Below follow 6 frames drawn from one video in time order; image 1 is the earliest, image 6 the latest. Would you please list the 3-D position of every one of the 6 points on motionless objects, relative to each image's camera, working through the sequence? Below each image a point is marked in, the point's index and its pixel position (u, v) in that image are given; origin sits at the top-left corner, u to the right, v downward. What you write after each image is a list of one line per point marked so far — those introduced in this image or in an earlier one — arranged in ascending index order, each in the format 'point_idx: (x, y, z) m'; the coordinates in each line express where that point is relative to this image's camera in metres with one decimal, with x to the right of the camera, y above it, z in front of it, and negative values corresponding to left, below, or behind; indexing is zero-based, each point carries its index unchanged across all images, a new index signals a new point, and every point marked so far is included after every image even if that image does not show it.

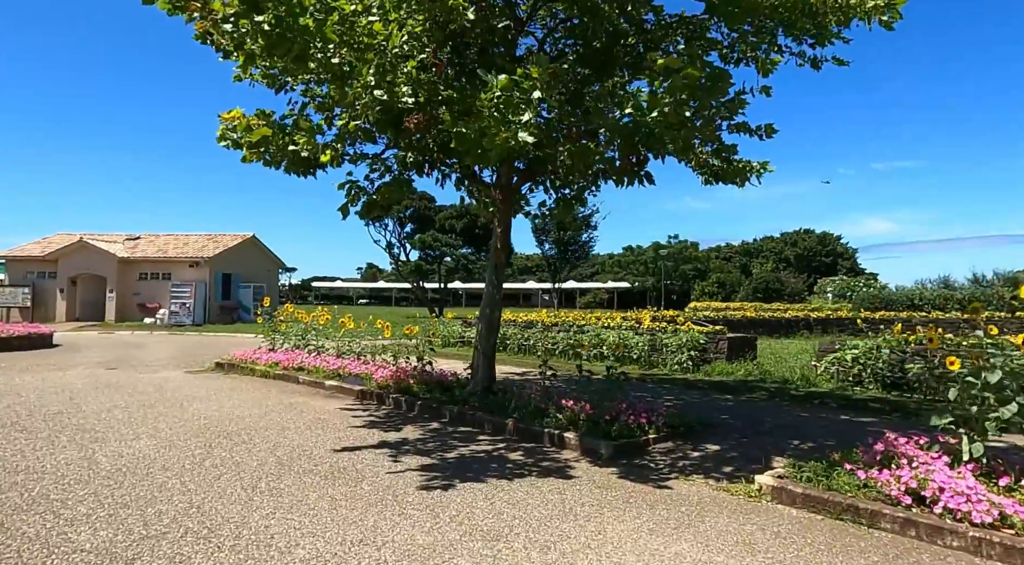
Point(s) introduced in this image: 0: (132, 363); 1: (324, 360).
0: (-8.9, -1.9, +15.1) m
1: (-3.3, -1.4, +11.4) m
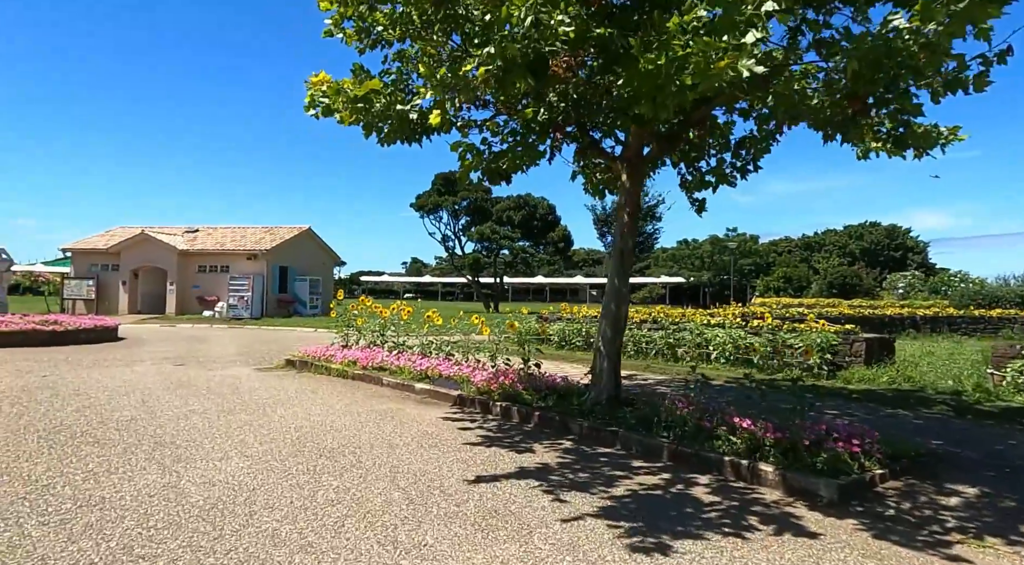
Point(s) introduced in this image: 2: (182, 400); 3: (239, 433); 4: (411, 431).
0: (-7.0, -1.7, +14.4) m
1: (-1.6, -1.2, +10.4) m
2: (-4.1, -1.5, +8.1) m
3: (-2.6, -1.4, +6.2) m
4: (-1.0, -1.5, +6.4) m
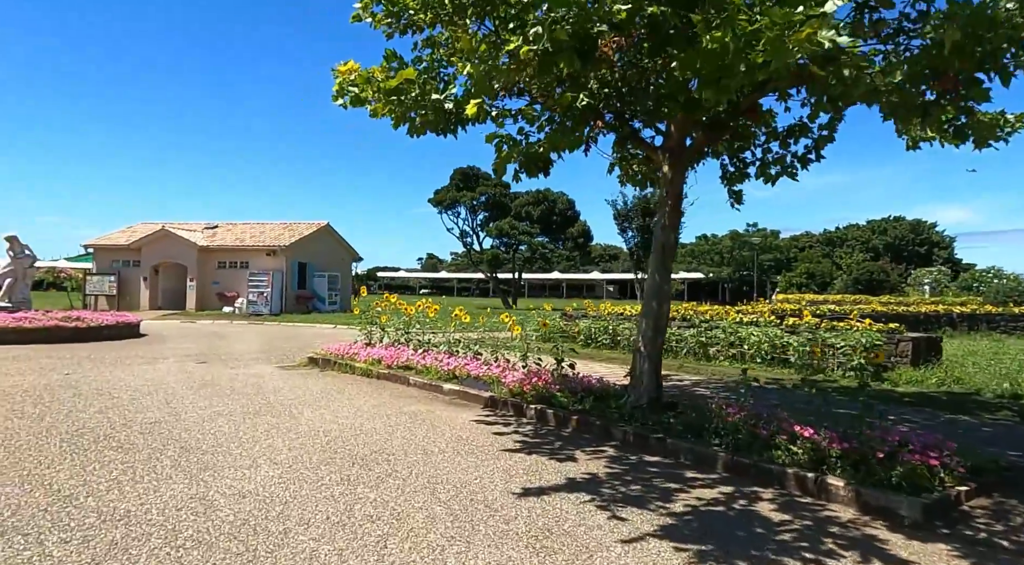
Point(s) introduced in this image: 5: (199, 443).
0: (-6.4, -1.6, +14.3) m
1: (-1.2, -1.2, +10.1) m
2: (-3.7, -1.4, +7.8) m
3: (-2.3, -1.4, +6.0) m
4: (-0.6, -1.5, +6.1) m
5: (-2.8, -1.4, +5.7) m
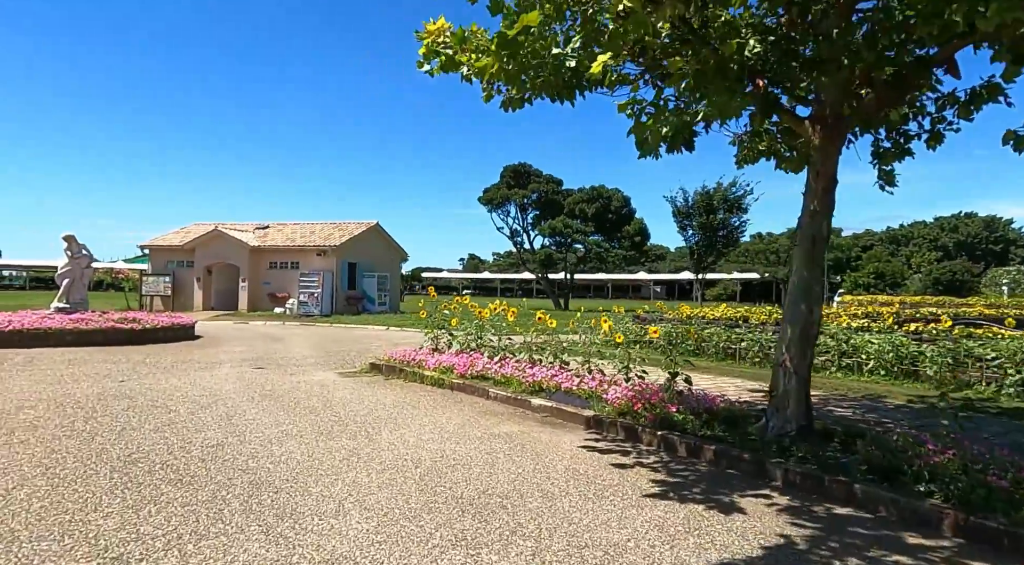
0: (-4.9, -1.6, +13.5) m
1: (+0.1, -1.2, +9.0) m
2: (-2.6, -1.5, +6.9) m
3: (-1.3, -1.4, +5.0) m
4: (+0.4, -1.5, +5.1) m
5: (-1.8, -1.4, +4.7) m
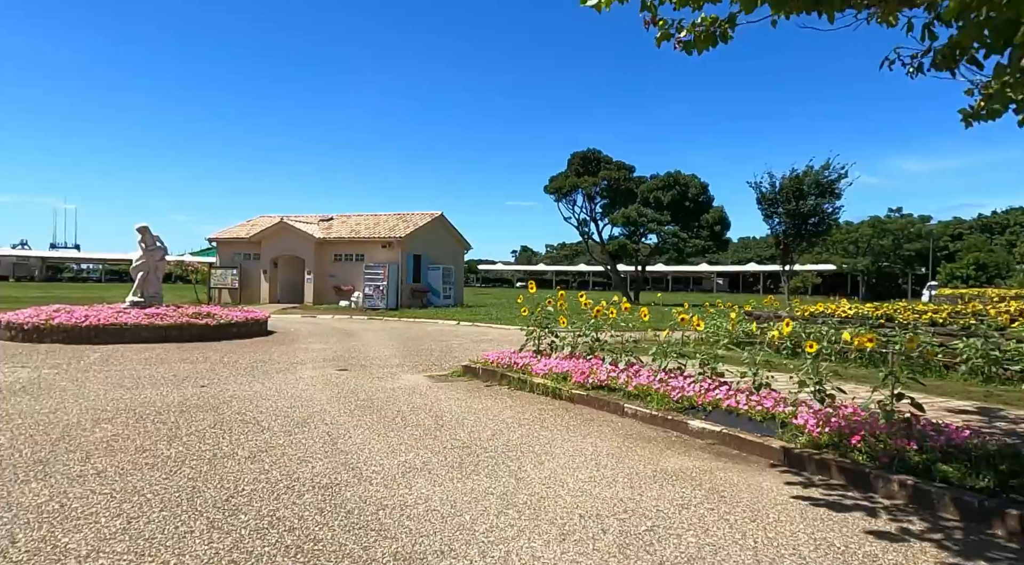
0: (-2.9, -1.5, +12.5) m
1: (+1.7, -1.1, +7.6) m
2: (-1.1, -1.4, +5.7) m
3: (0.0, -1.4, +3.7) m
4: (+1.7, -1.5, +3.6) m
5: (-0.5, -1.4, +3.5) m
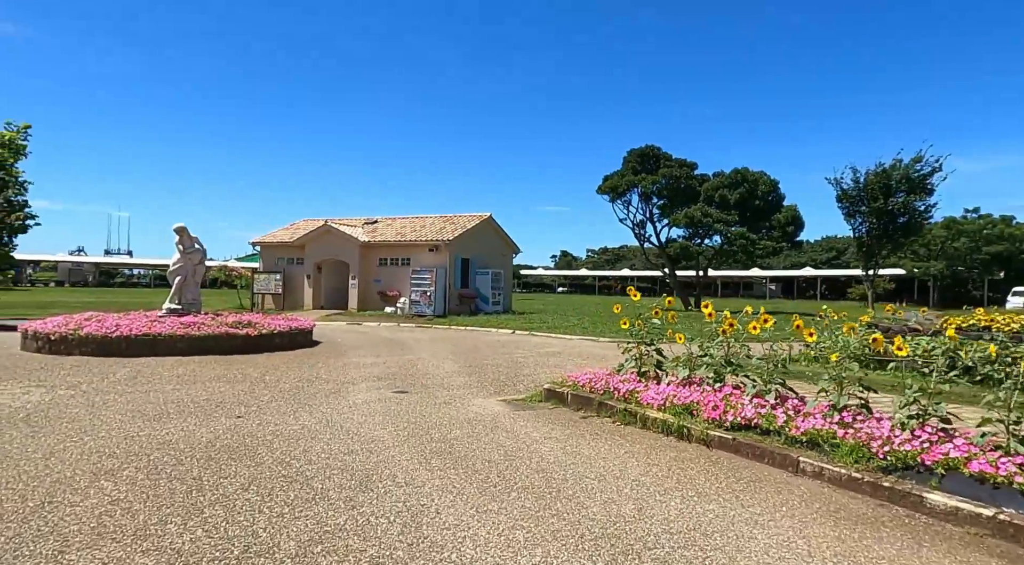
0: (-1.5, -1.6, +10.7) m
1: (+2.8, -1.2, +5.6) m
2: (-0.1, -1.5, +3.9) m
3: (+0.9, -1.5, +1.7) m
4: (+2.5, -1.5, +1.6) m
5: (+0.4, -1.4, +1.6) m
